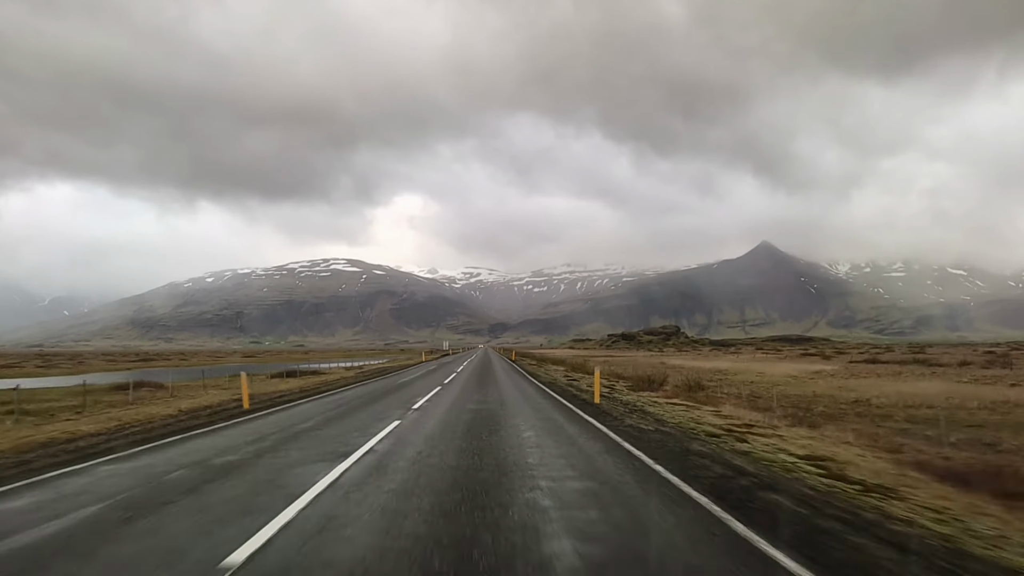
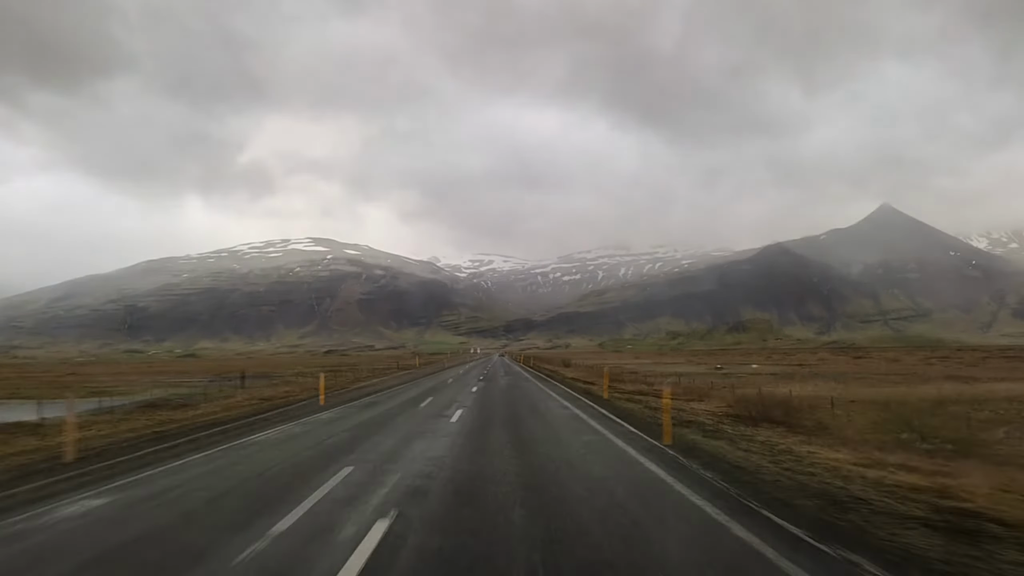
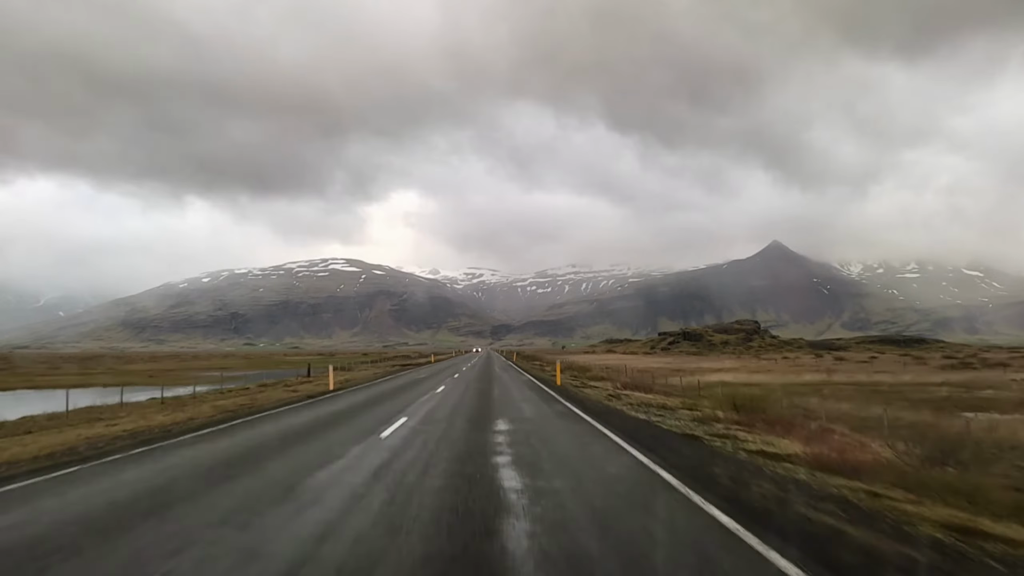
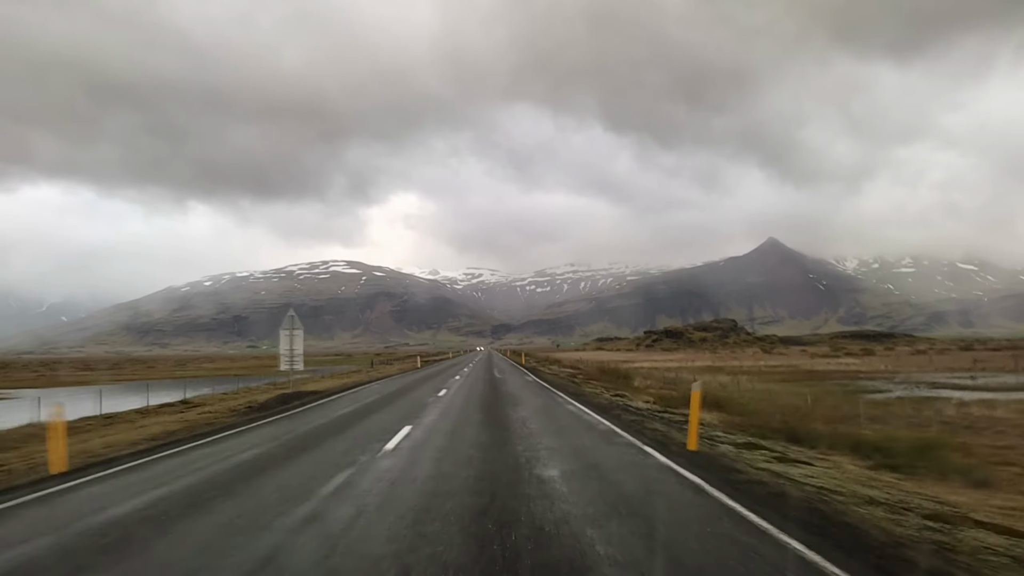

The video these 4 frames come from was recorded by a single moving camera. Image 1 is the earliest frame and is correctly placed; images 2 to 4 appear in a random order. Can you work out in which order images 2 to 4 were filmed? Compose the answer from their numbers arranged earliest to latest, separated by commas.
4, 3, 2
